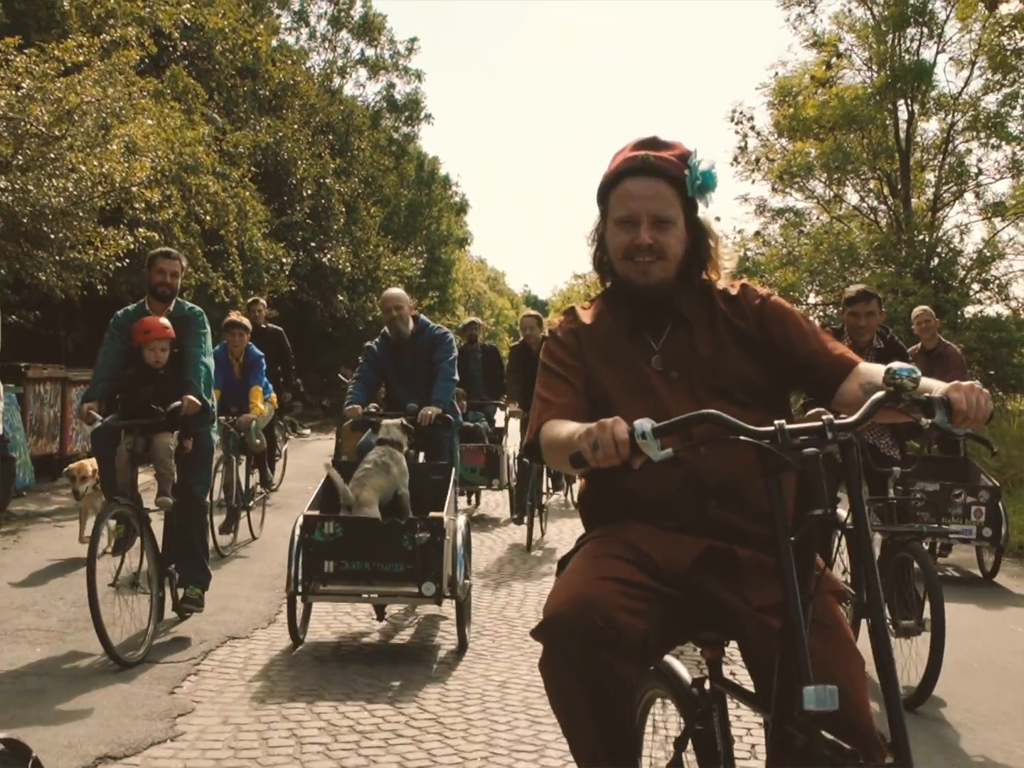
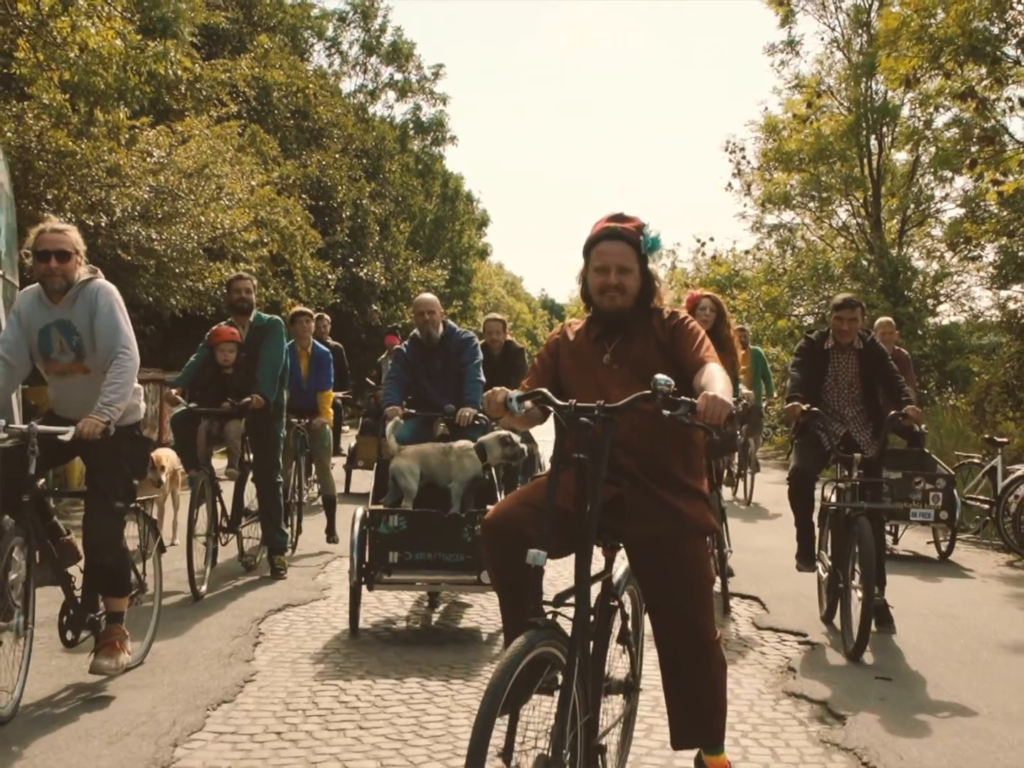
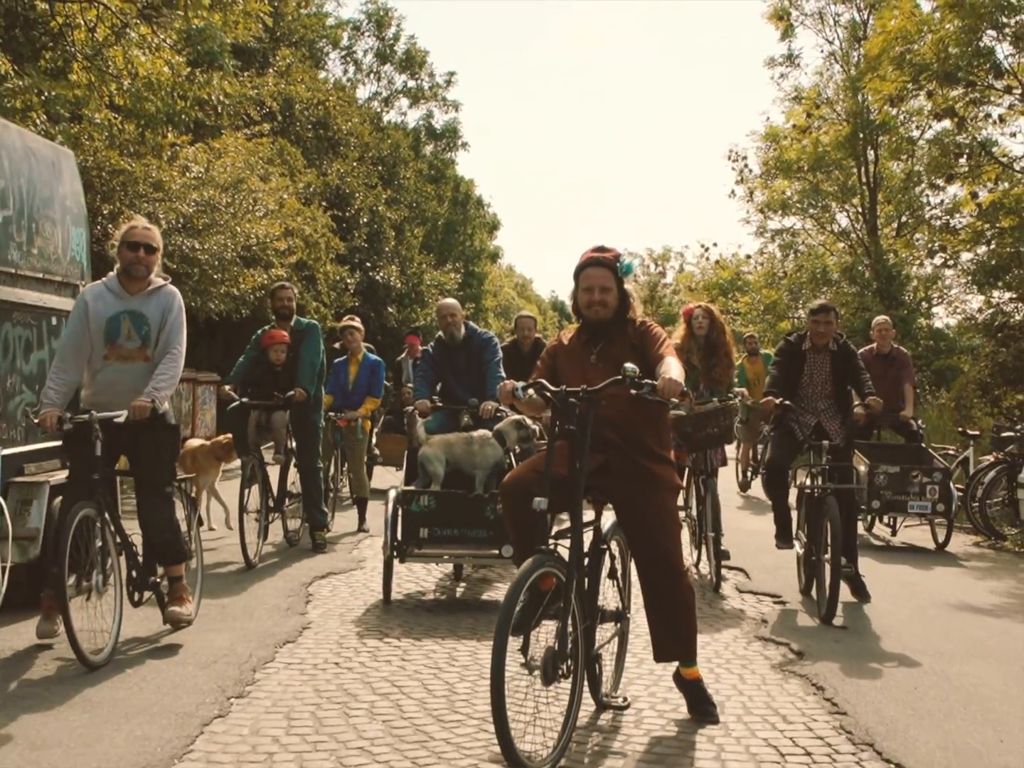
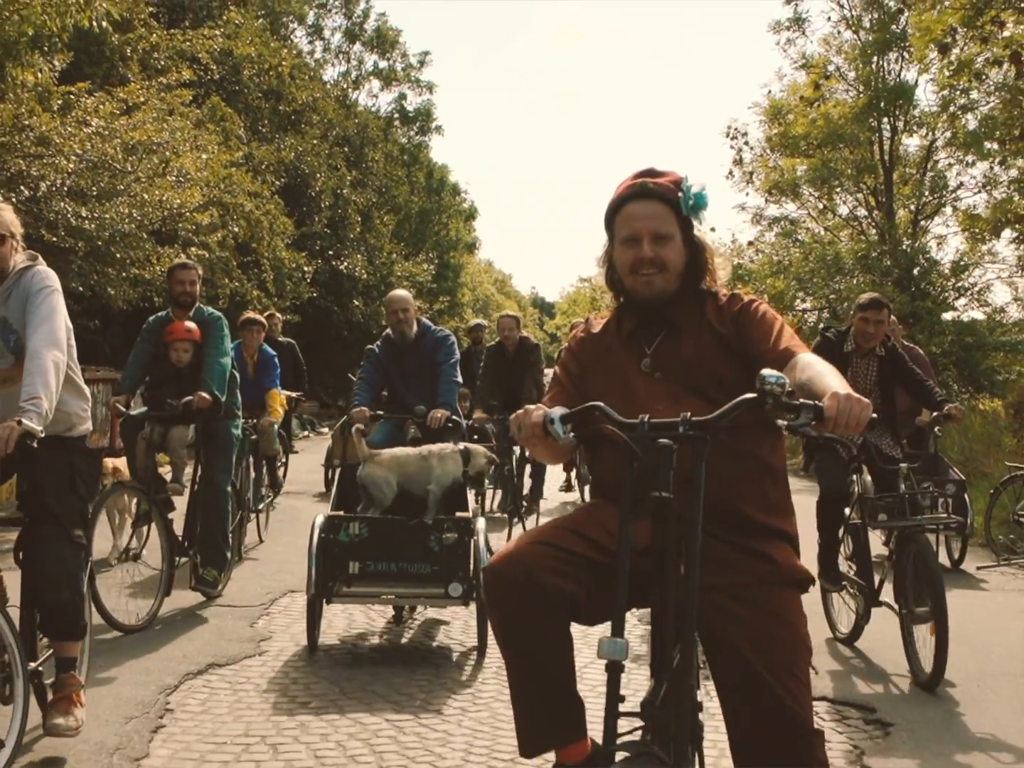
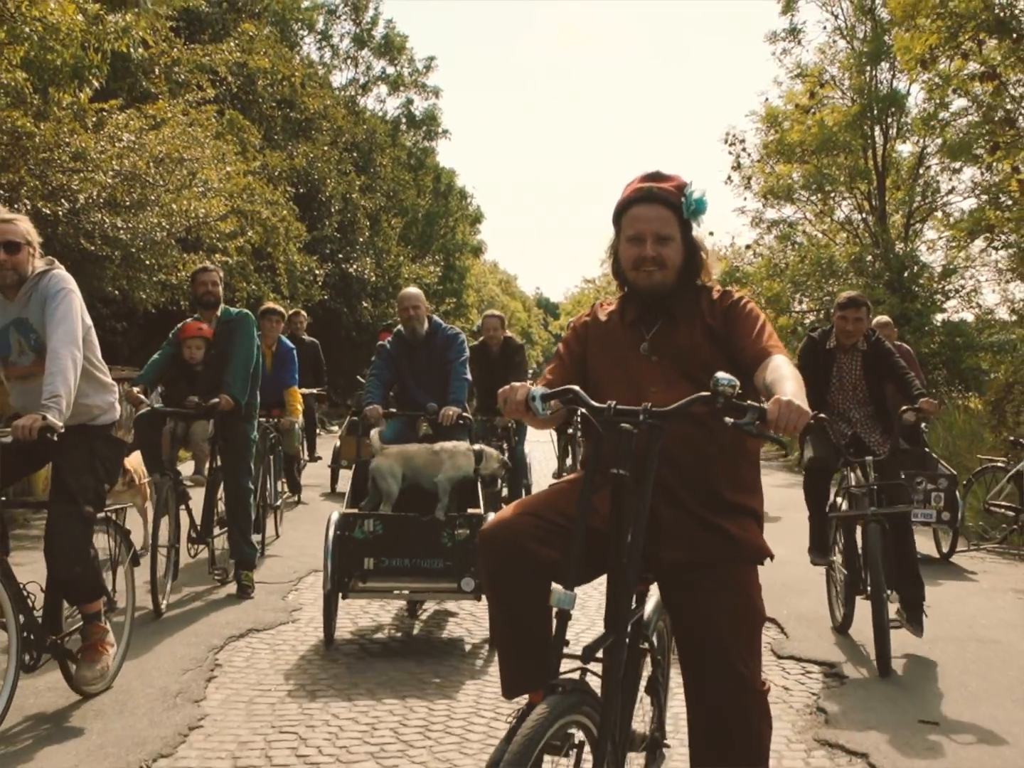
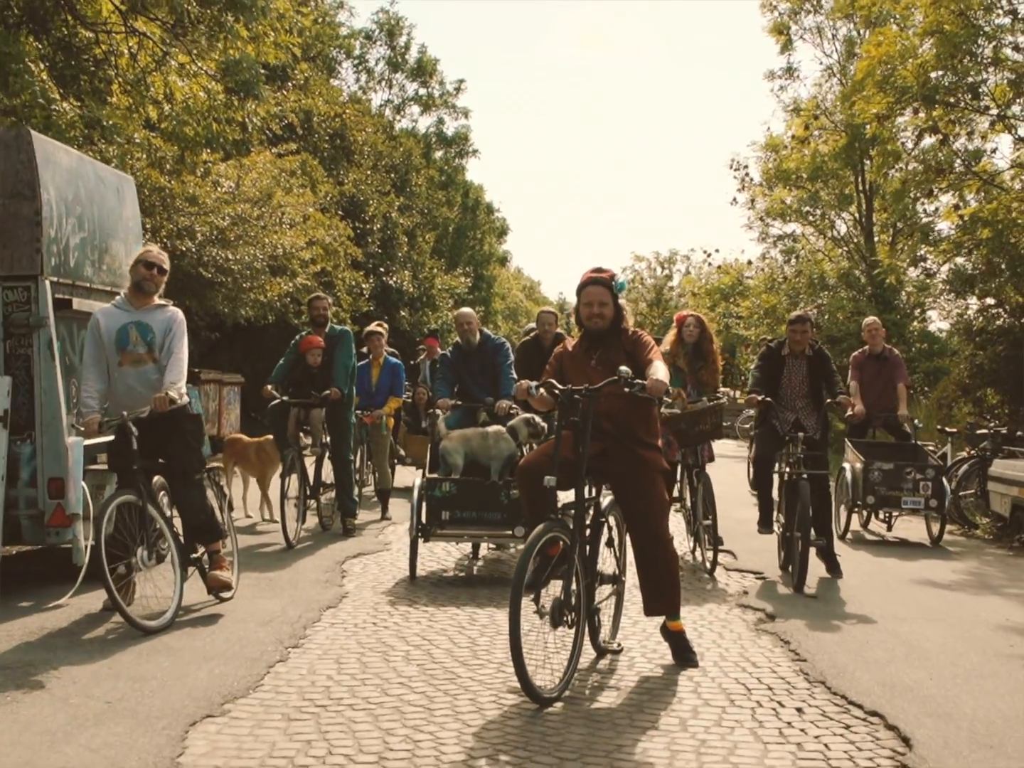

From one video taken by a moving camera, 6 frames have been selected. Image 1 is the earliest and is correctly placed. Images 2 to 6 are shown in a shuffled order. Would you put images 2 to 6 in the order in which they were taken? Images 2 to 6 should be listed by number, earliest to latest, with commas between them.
4, 5, 2, 3, 6
